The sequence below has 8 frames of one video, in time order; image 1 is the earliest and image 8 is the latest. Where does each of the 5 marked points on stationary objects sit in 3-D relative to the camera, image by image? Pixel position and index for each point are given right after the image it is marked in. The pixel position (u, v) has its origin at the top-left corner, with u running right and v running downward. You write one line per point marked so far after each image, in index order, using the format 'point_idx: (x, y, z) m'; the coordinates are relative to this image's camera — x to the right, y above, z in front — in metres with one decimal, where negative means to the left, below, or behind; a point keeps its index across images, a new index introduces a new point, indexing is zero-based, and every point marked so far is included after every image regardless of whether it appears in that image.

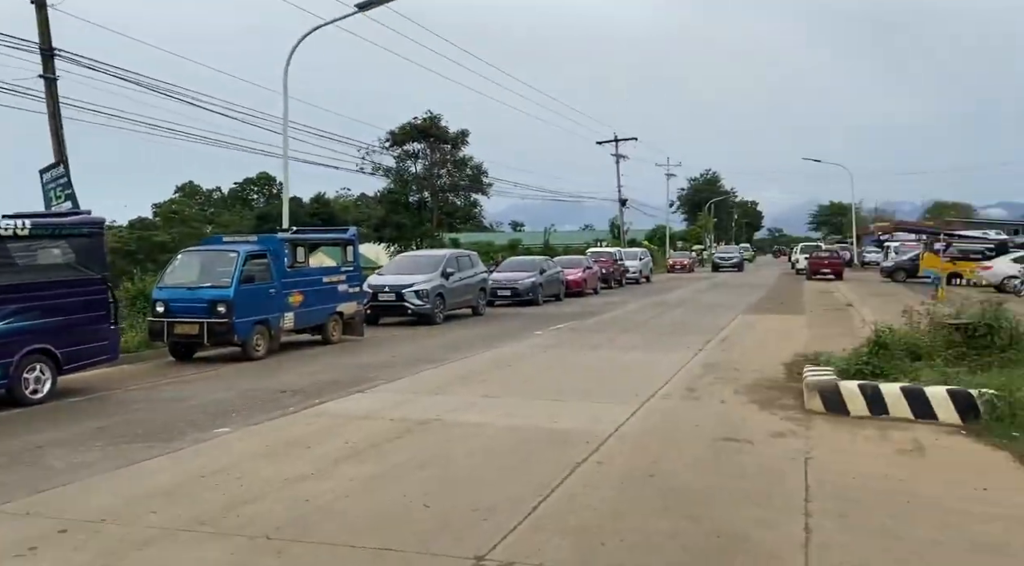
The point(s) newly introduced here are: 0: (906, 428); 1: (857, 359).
0: (+3.2, -1.2, +6.7) m
1: (+3.5, -0.8, +8.4) m
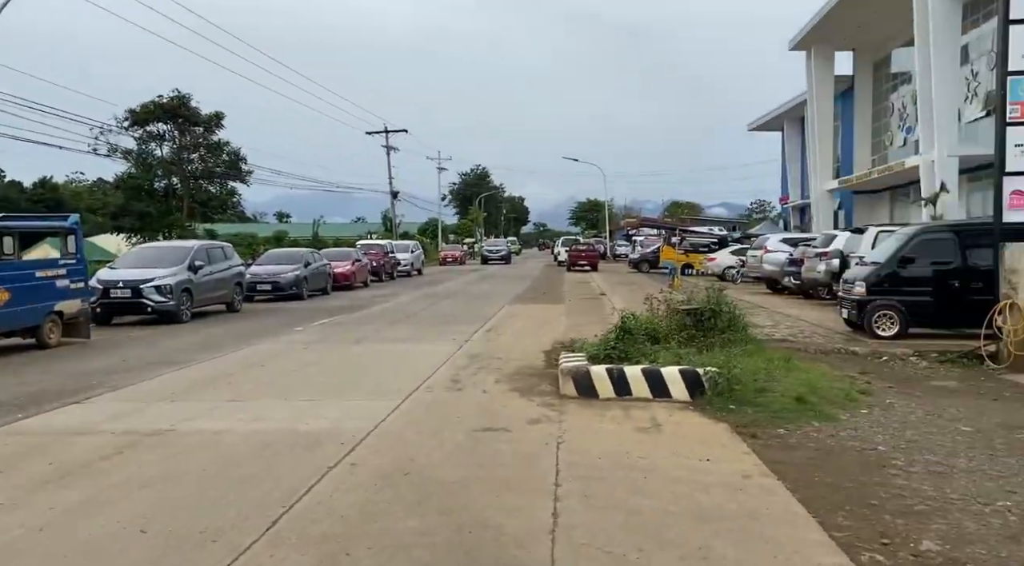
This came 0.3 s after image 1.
0: (+1.2, -1.1, +7.1) m
1: (+1.0, -0.7, +8.9) m
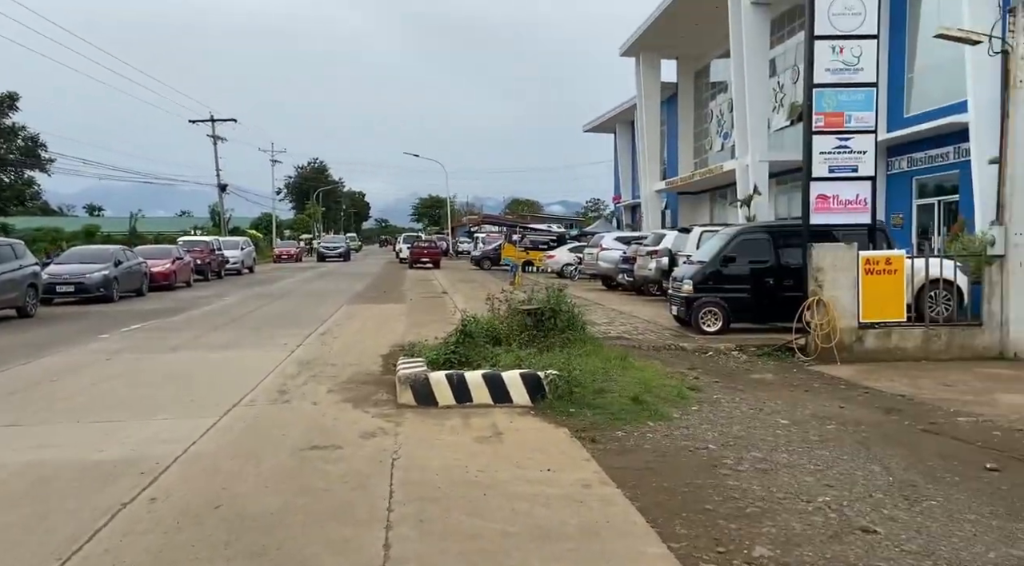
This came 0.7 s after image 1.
0: (-0.2, -1.1, +7.0) m
1: (-0.7, -0.7, +8.7) m
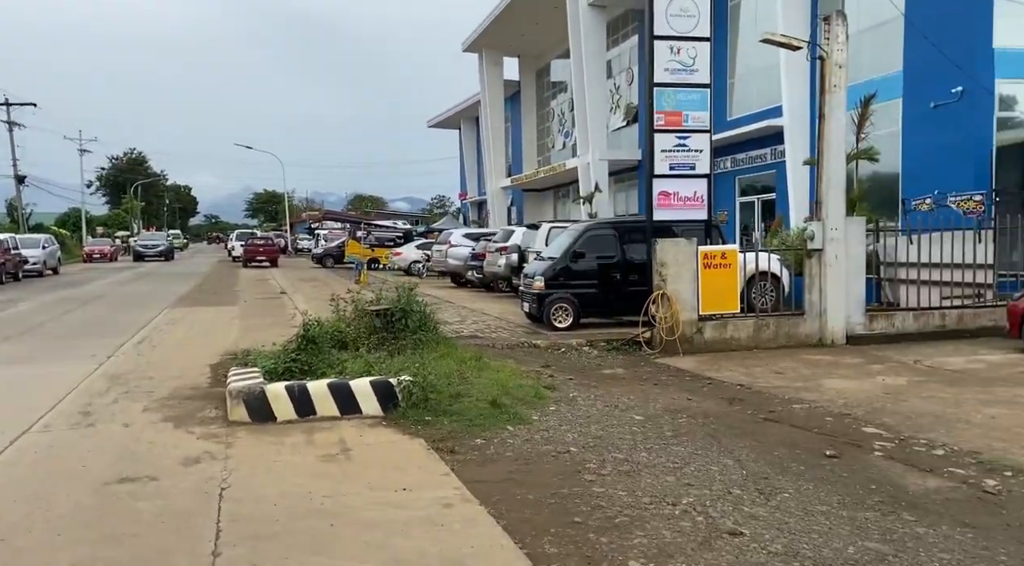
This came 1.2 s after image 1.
0: (-1.4, -1.1, +6.4) m
1: (-2.2, -0.7, +8.0) m
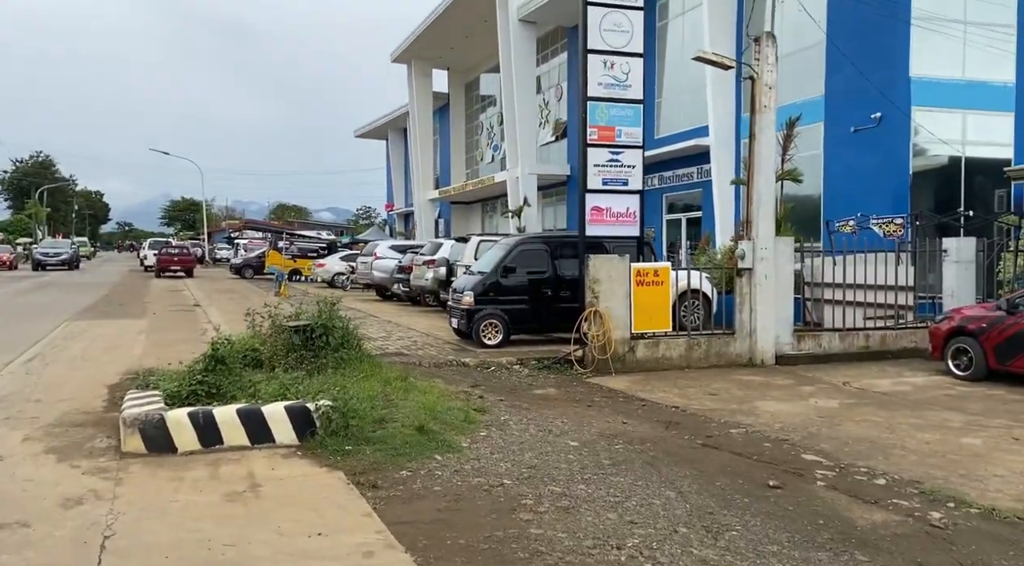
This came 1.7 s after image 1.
0: (-1.9, -1.2, +5.7) m
1: (-2.9, -0.8, +7.3) m
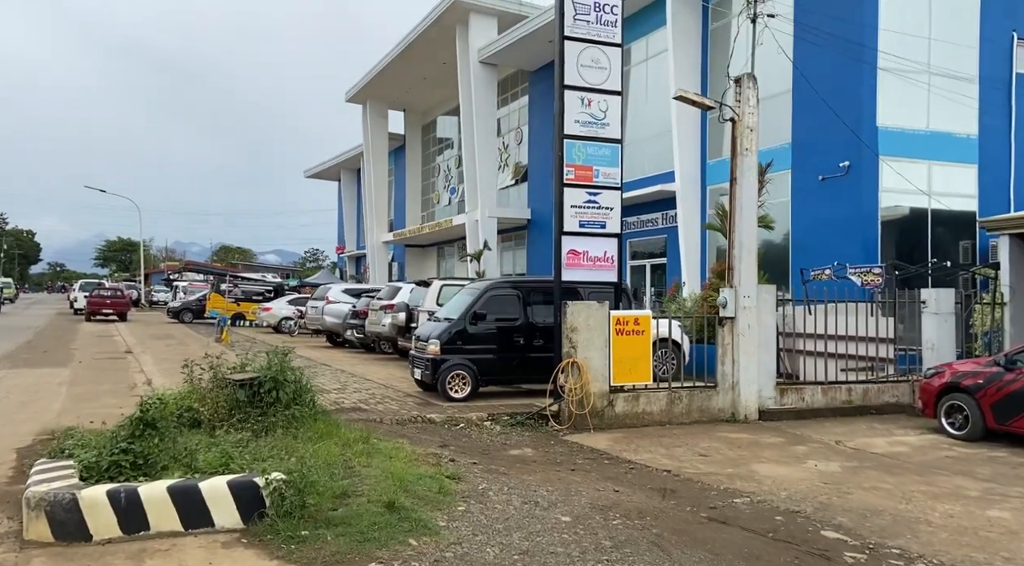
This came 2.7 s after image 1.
0: (-2.0, -1.6, +4.7) m
1: (-3.0, -1.2, +6.2) m
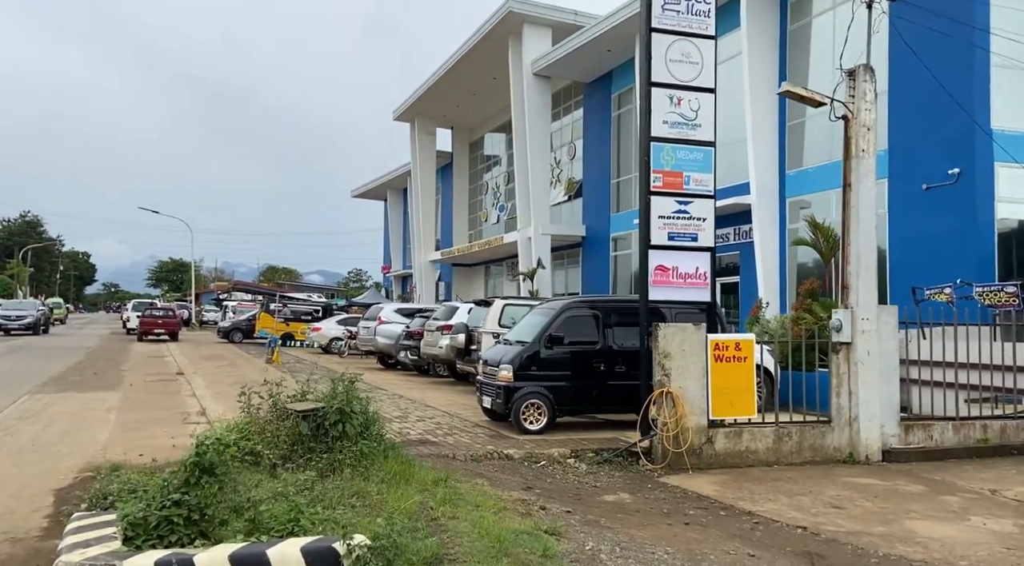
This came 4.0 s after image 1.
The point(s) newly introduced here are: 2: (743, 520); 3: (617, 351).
0: (-1.3, -1.6, +3.6) m
1: (-2.2, -1.3, +5.1) m
2: (+2.1, -2.1, +7.2) m
3: (+1.5, -1.0, +11.3) m
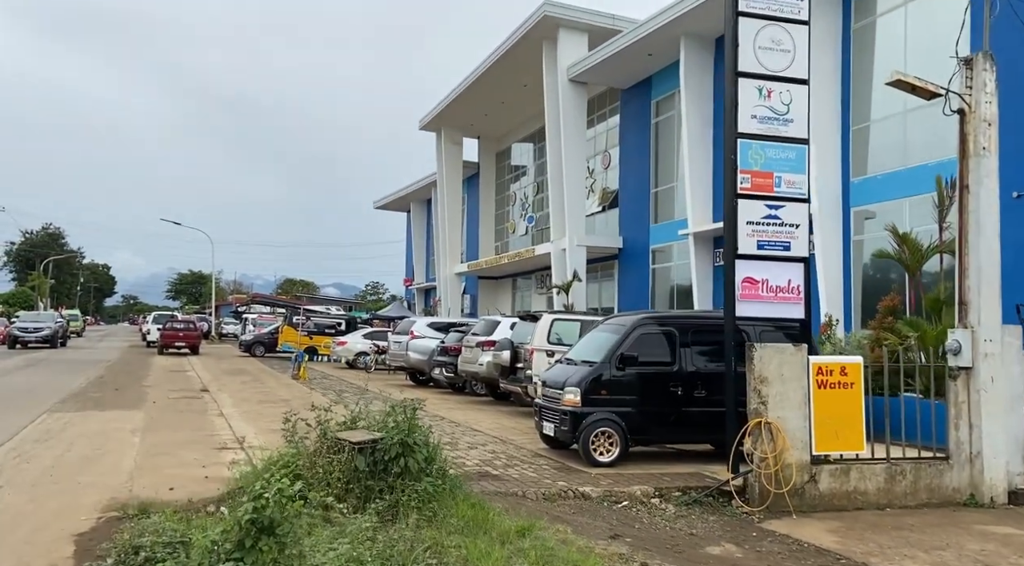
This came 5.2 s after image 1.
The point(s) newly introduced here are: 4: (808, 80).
0: (-0.6, -1.7, +2.4) m
1: (-1.5, -1.3, +4.0) m
2: (+2.8, -2.2, +6.0) m
3: (+2.3, -1.1, +10.1) m
4: (+3.5, +2.4, +9.6) m
